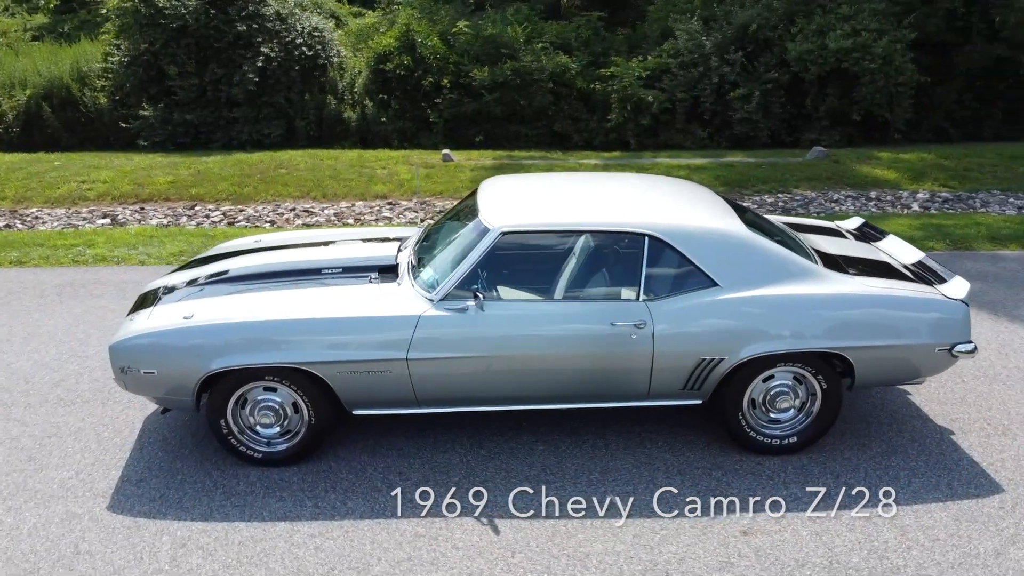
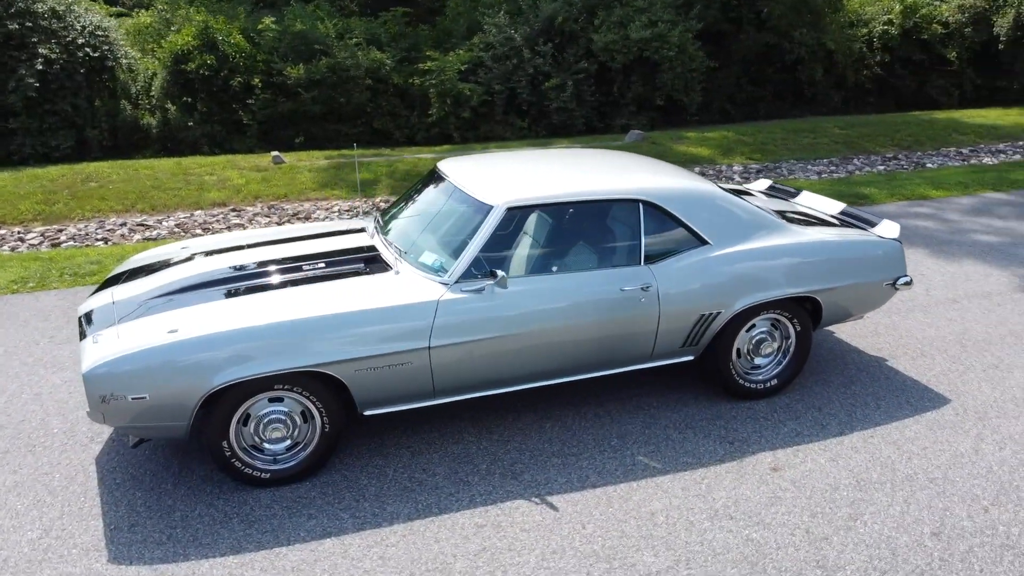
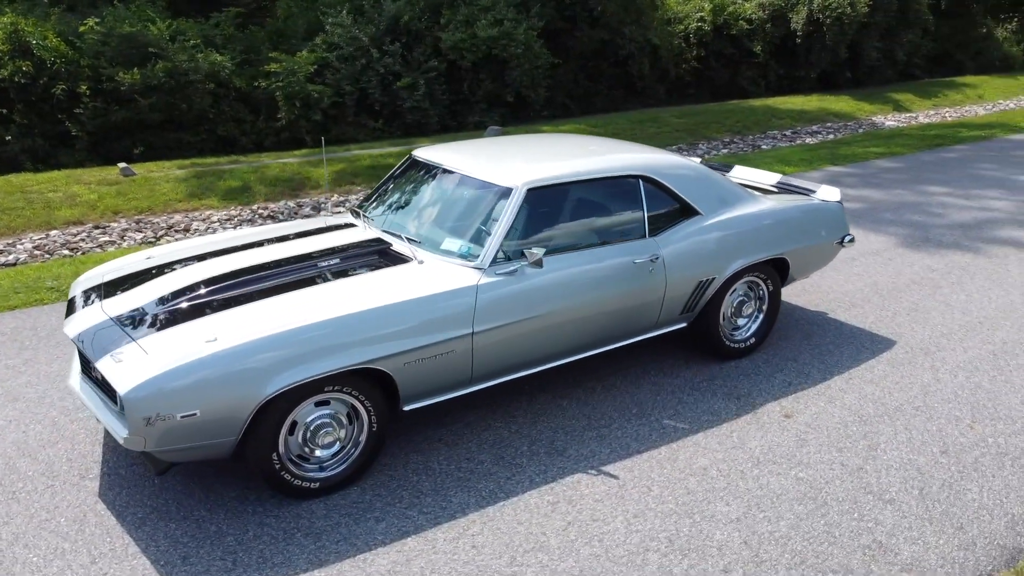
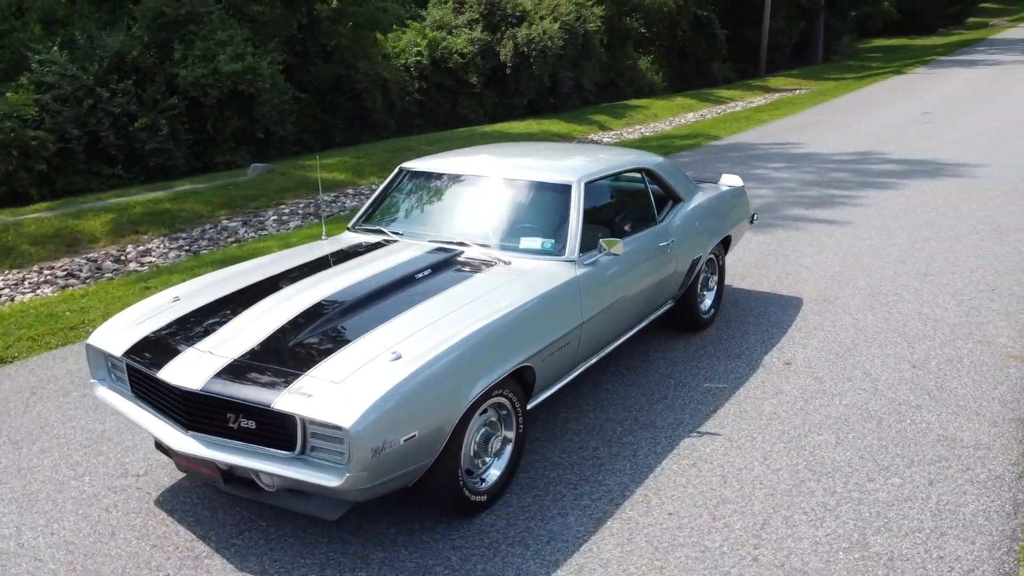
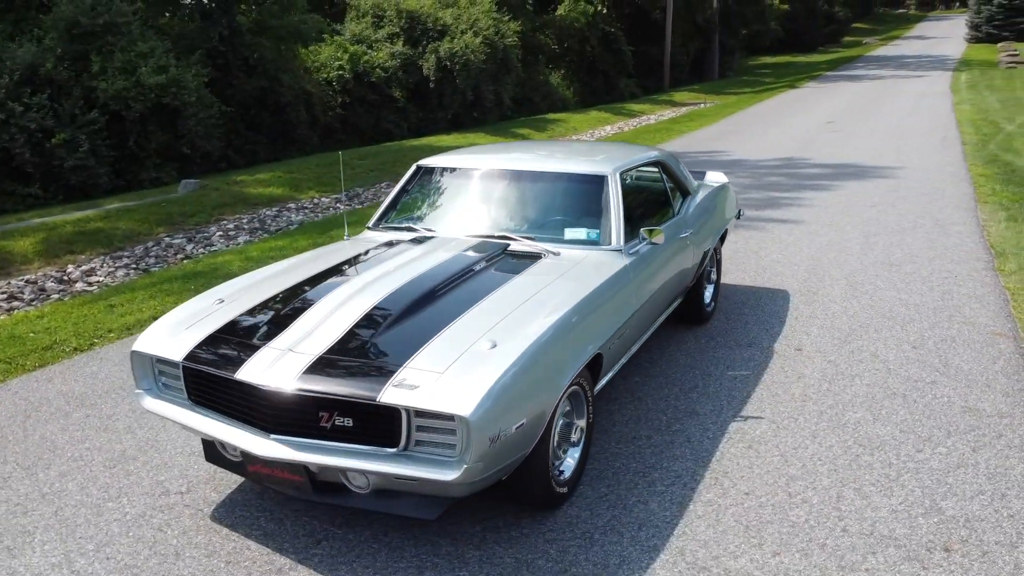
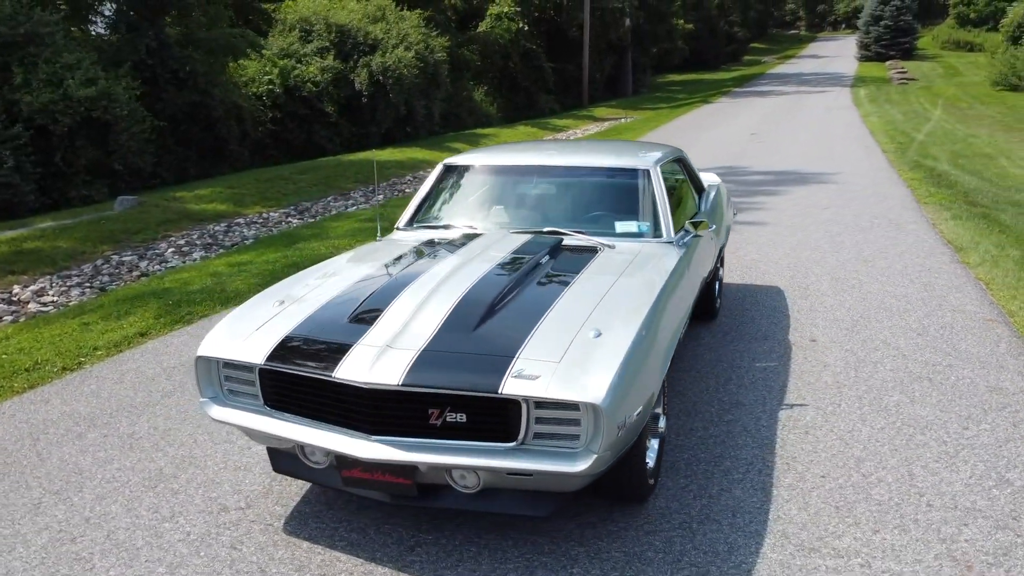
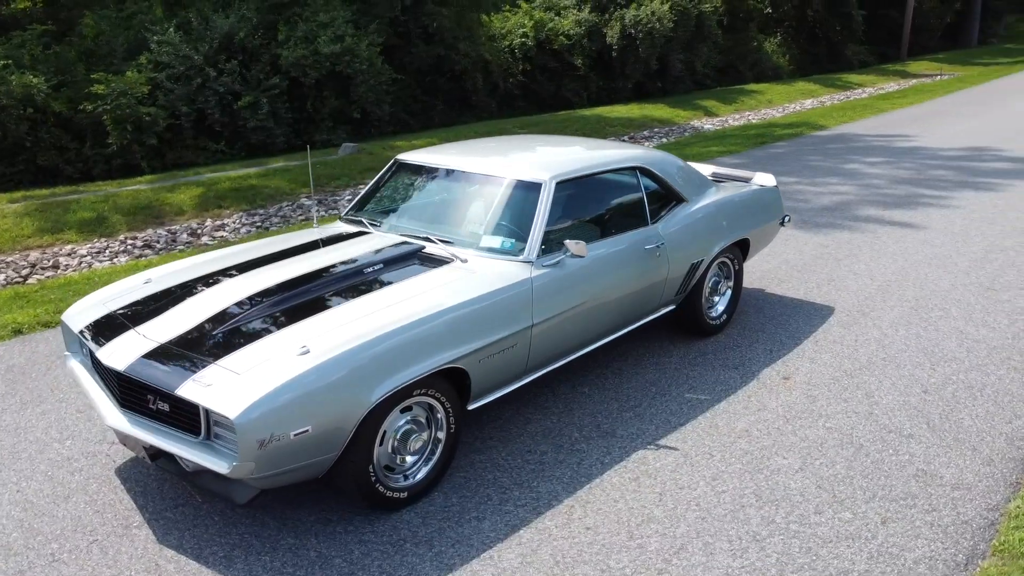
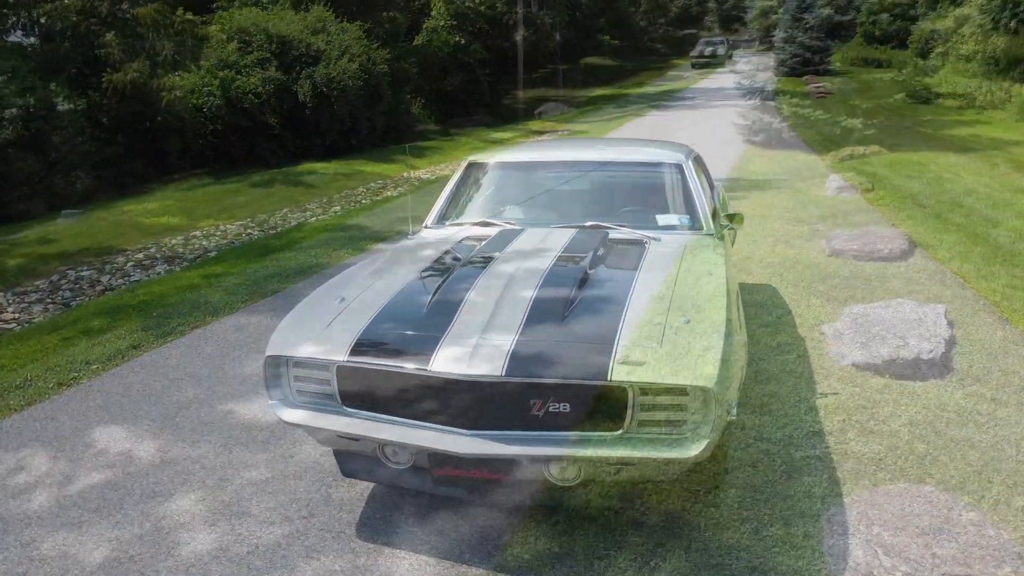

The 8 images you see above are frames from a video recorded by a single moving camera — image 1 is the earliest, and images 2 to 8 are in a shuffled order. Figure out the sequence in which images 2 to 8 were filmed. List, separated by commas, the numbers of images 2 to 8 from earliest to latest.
2, 3, 7, 4, 5, 6, 8
